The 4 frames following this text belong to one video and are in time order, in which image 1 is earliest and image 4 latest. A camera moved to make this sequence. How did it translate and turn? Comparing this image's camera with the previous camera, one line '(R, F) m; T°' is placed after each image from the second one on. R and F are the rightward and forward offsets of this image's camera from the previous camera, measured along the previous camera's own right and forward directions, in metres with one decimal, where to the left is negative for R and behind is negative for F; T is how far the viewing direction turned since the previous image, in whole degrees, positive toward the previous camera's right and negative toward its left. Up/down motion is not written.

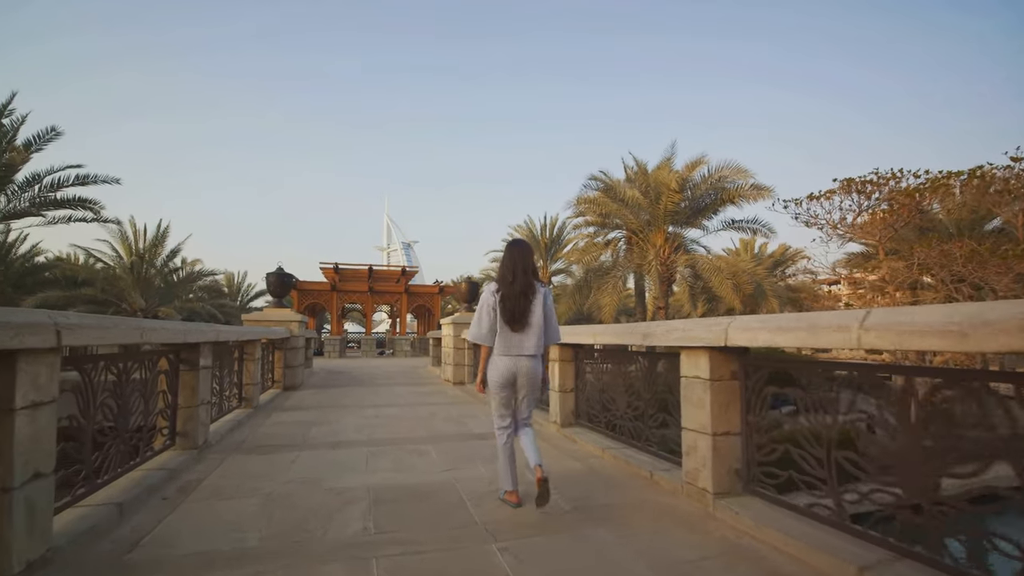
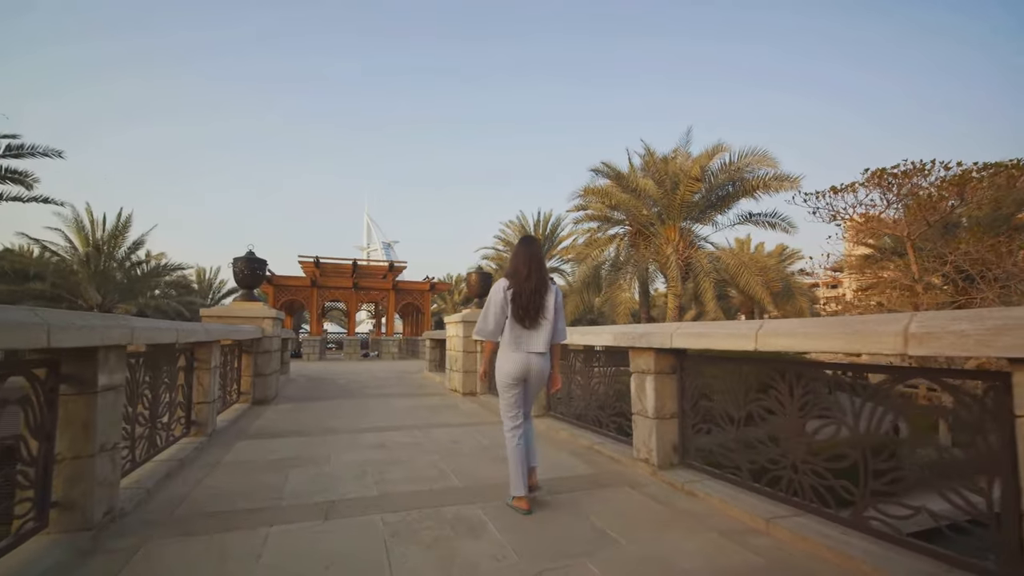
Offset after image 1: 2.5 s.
(-0.7, +2.0) m; +2°
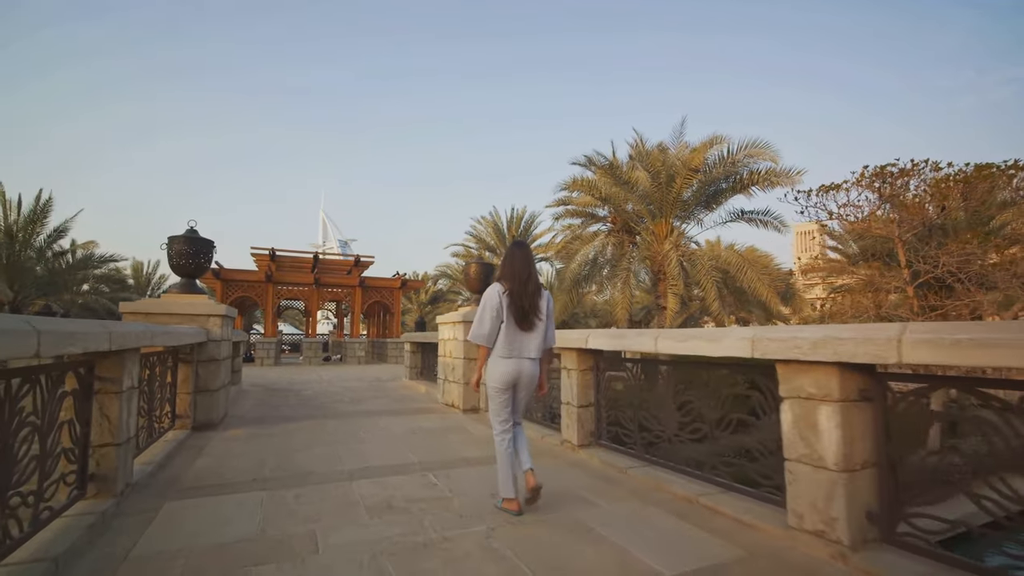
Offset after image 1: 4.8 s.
(-0.7, +1.7) m; +4°
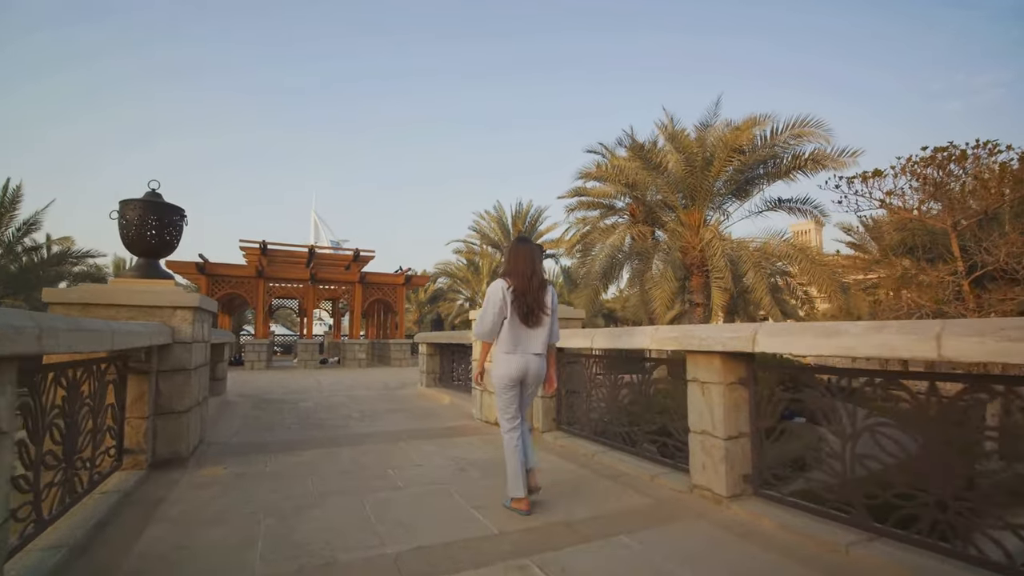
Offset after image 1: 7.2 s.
(-0.7, +1.7) m; +1°
